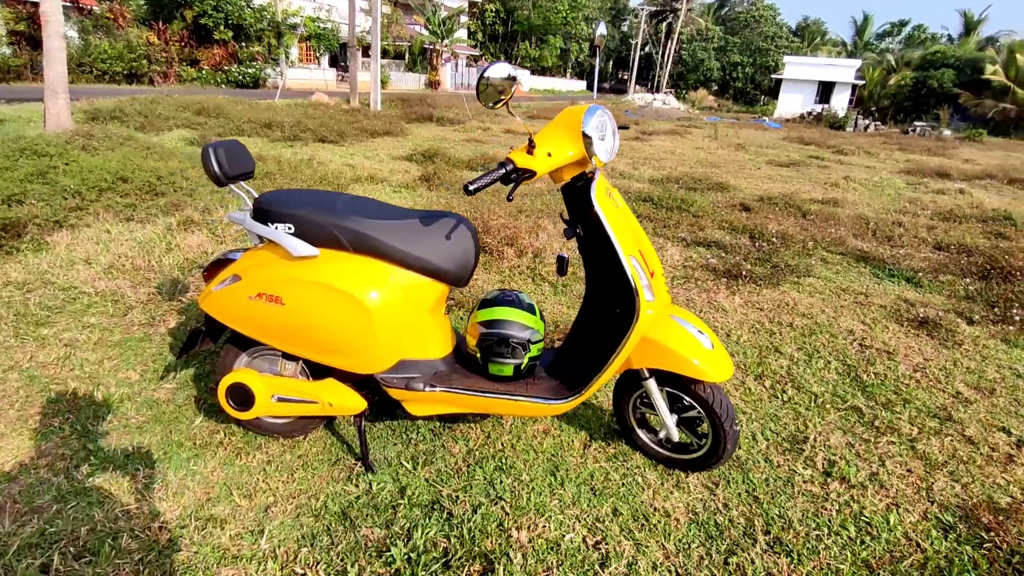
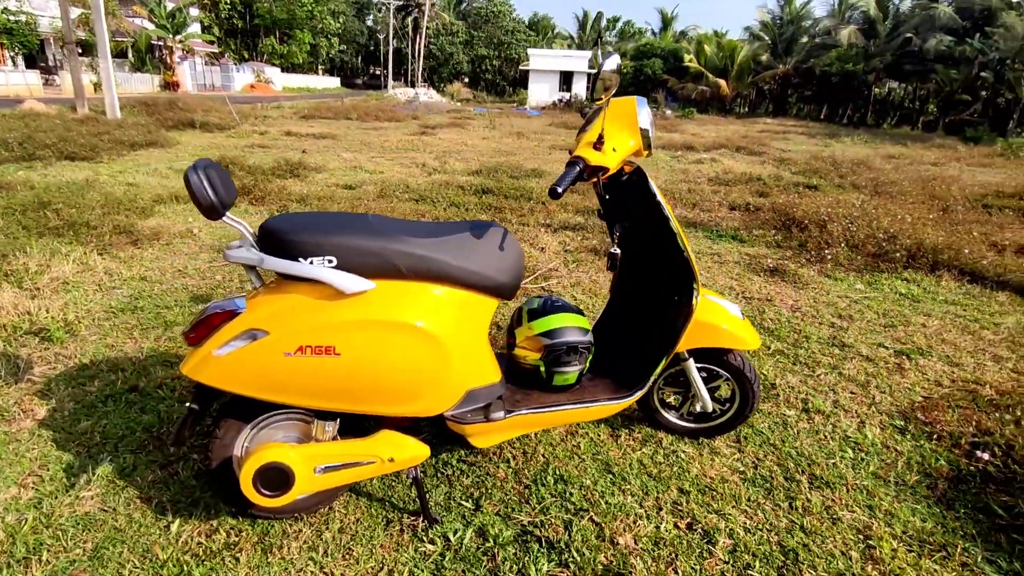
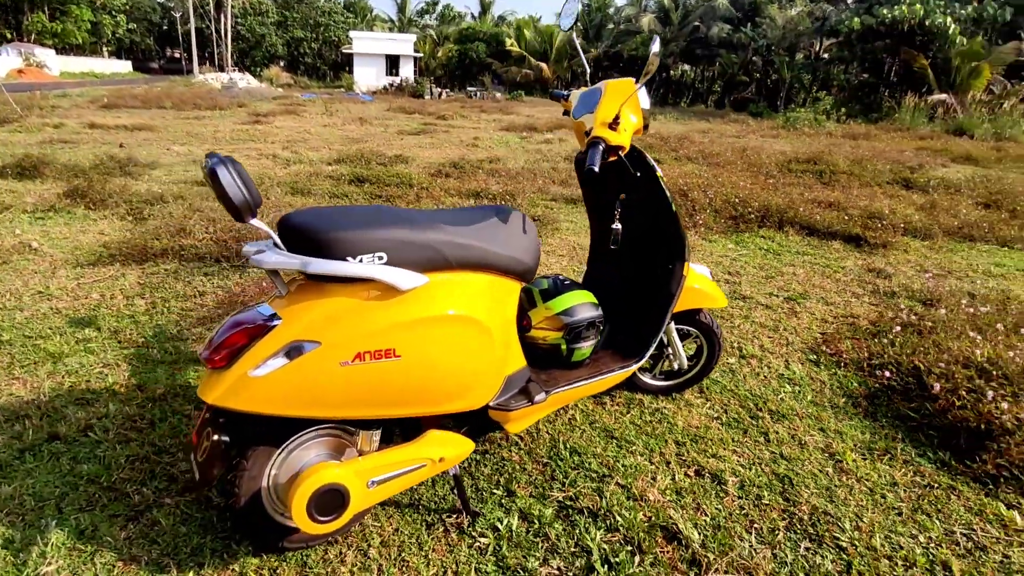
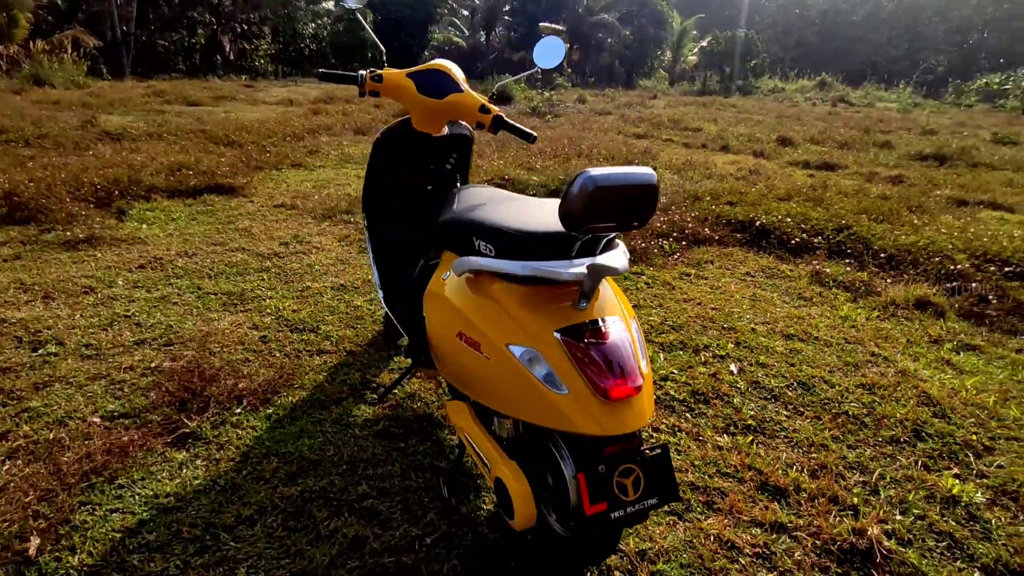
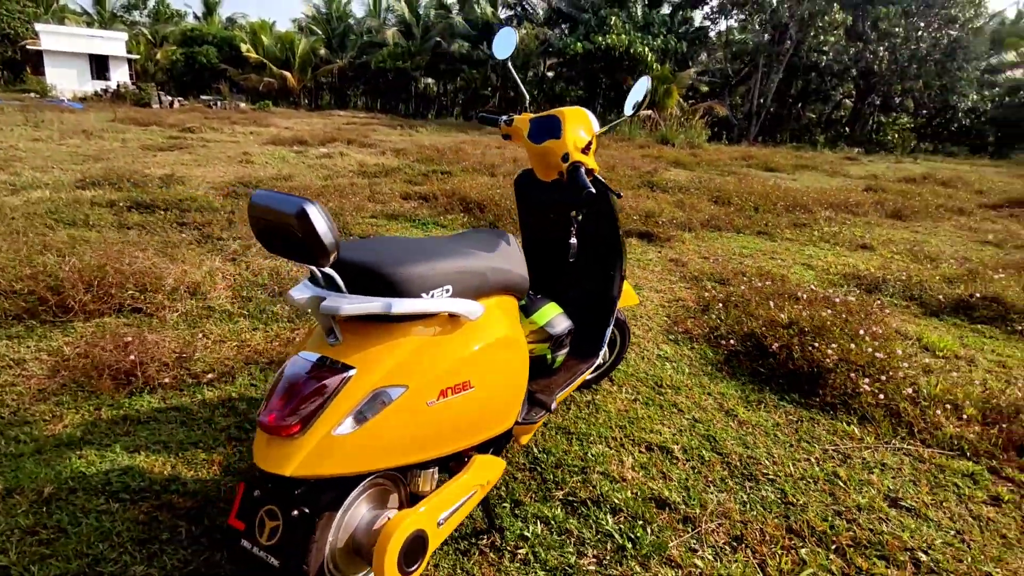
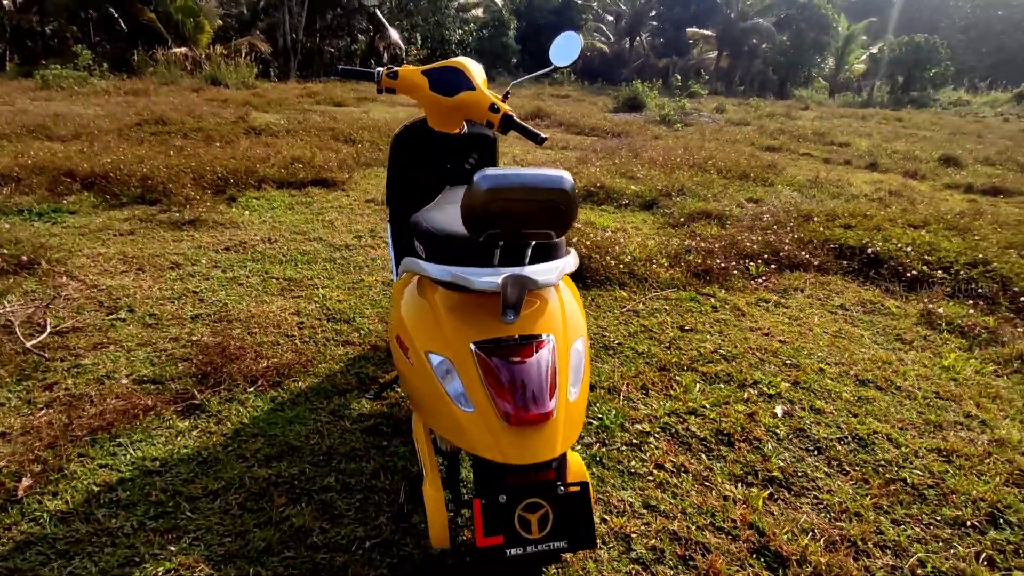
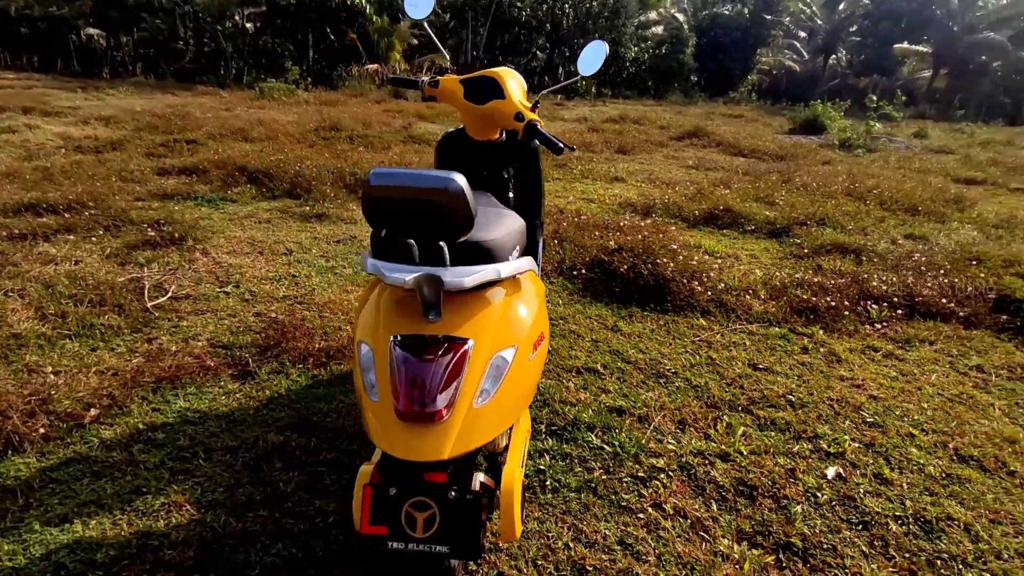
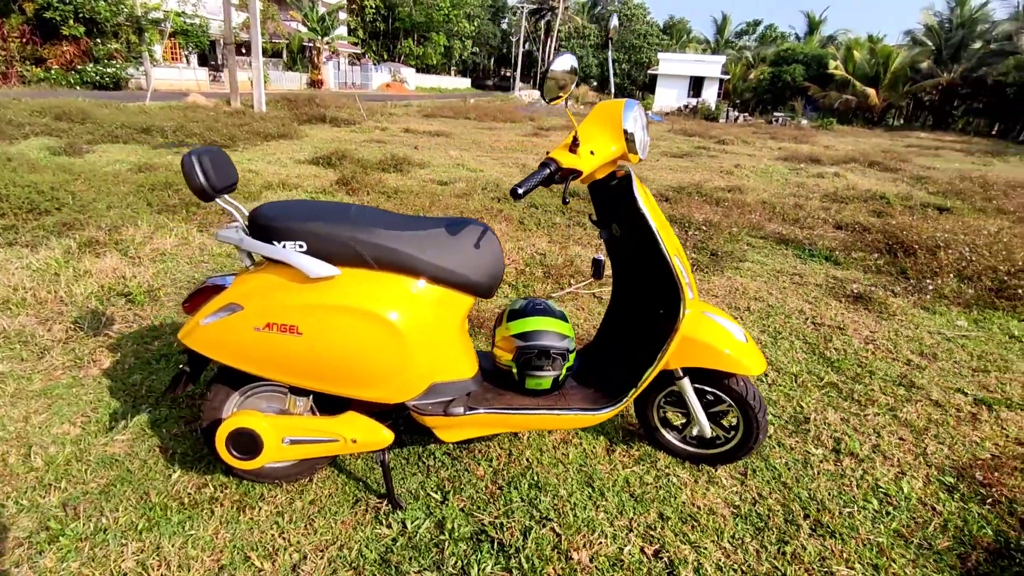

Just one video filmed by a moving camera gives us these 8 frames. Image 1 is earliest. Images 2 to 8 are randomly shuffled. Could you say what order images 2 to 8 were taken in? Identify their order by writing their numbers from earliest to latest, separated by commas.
8, 2, 3, 5, 7, 6, 4
